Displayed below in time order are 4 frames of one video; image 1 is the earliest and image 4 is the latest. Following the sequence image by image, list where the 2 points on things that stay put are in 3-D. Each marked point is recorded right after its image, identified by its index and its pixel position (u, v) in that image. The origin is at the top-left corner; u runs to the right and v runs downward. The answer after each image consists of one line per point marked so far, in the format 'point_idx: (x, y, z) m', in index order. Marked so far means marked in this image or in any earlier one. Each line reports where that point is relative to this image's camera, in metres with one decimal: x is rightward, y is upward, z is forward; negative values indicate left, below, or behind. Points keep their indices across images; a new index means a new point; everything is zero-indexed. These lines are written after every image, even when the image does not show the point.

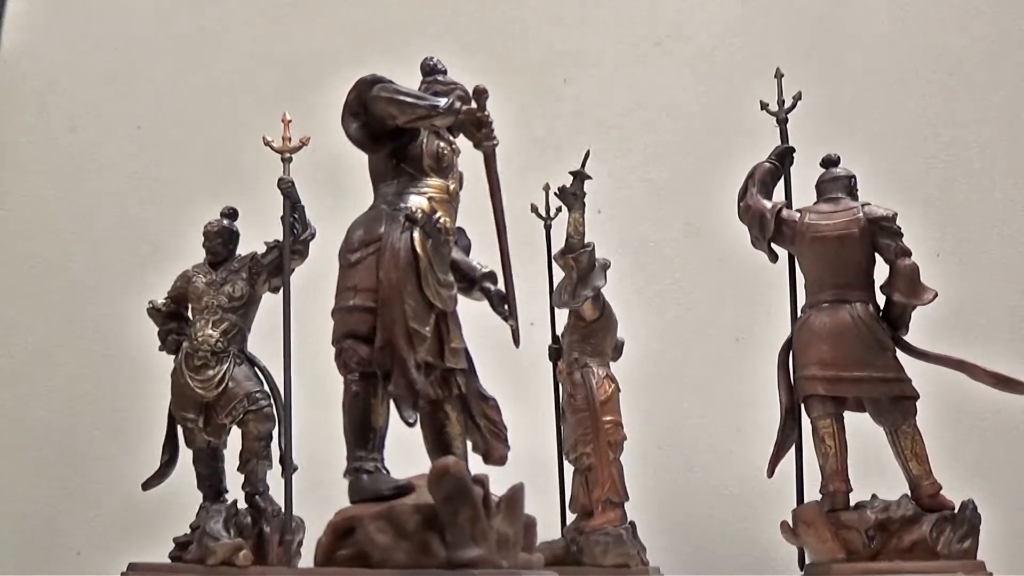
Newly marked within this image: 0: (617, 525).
0: (+0.3, -0.8, +3.7) m
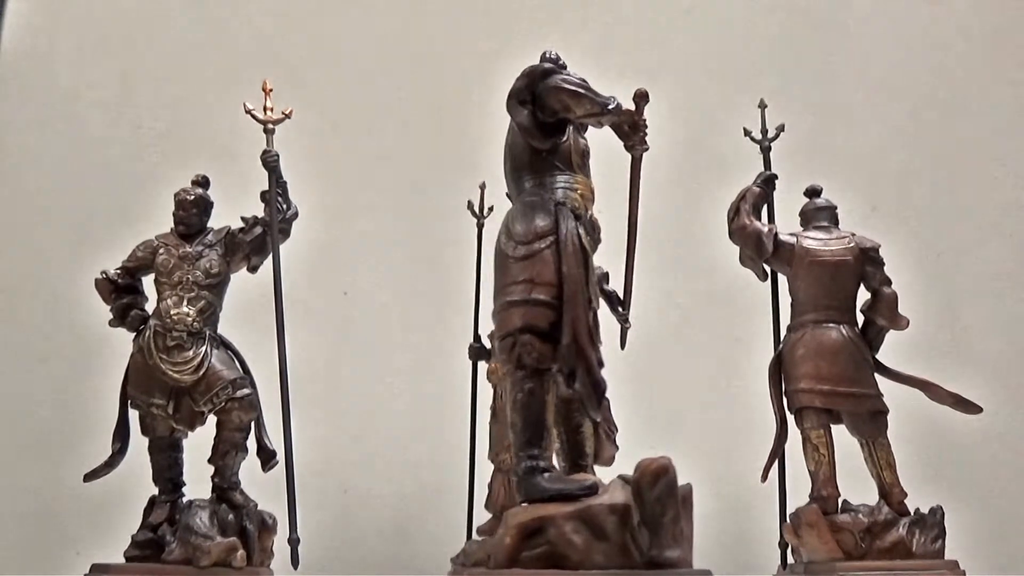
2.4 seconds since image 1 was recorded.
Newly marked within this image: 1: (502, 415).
0: (0.0, -0.8, +3.7) m
1: (0.0, -0.4, +3.6) m
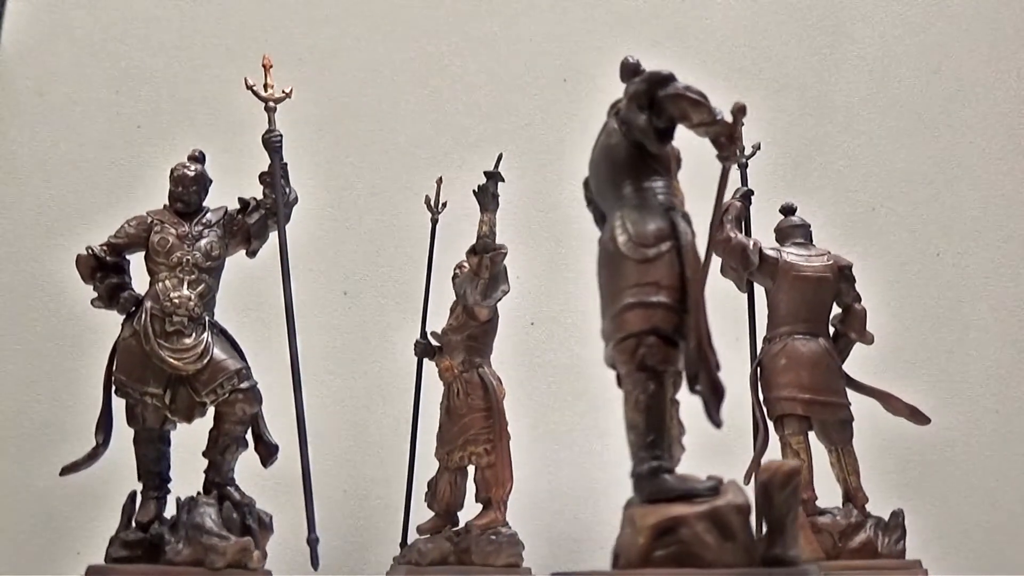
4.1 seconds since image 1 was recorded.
0: (-0.2, -0.8, +3.7) m
1: (-0.2, -0.4, +3.6) m
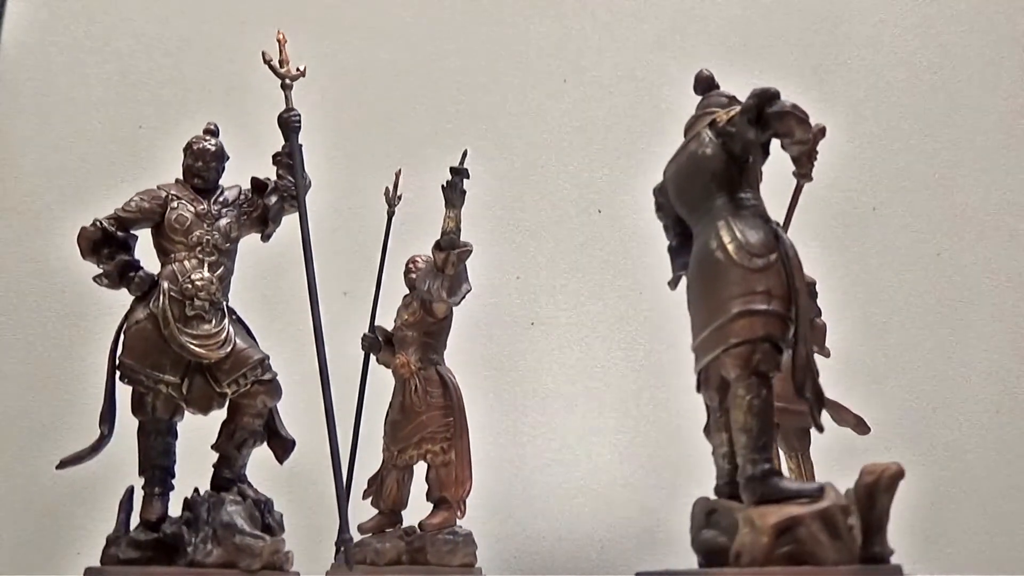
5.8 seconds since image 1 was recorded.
0: (-0.4, -0.7, +3.6) m
1: (-0.3, -0.4, +3.6) m
